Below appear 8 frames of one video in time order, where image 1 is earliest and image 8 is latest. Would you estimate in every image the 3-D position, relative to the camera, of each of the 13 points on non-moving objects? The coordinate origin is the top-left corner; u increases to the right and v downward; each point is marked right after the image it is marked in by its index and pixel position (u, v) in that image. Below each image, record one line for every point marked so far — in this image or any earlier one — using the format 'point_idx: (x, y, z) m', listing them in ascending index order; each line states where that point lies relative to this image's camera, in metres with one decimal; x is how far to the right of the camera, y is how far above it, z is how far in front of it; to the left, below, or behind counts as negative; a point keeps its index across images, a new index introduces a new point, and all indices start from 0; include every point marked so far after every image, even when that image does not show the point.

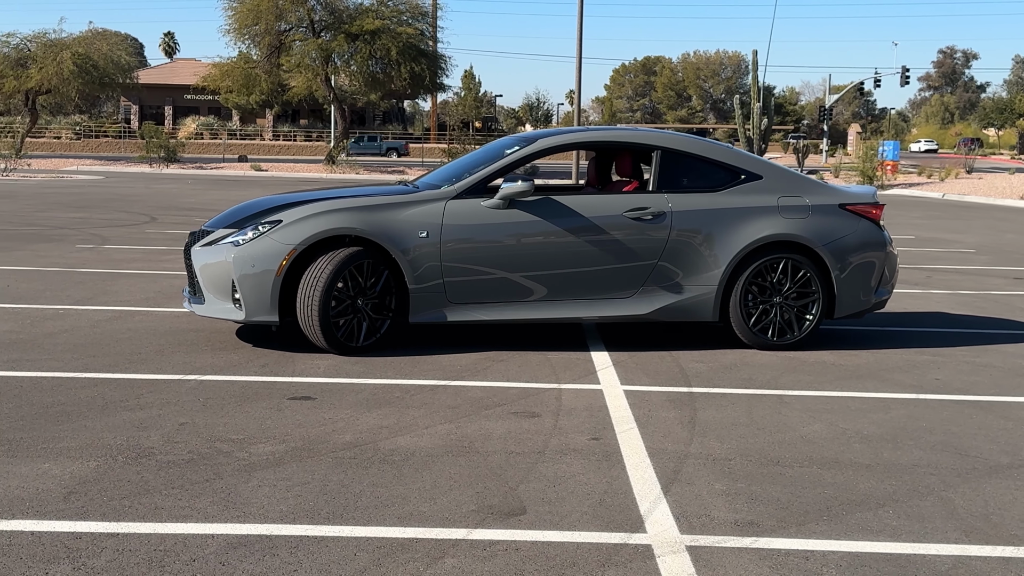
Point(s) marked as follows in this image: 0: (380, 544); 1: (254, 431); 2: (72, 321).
0: (-0.3, -0.7, +3.4) m
1: (-0.9, -0.5, +4.9) m
2: (-2.6, -0.2, +7.8) m
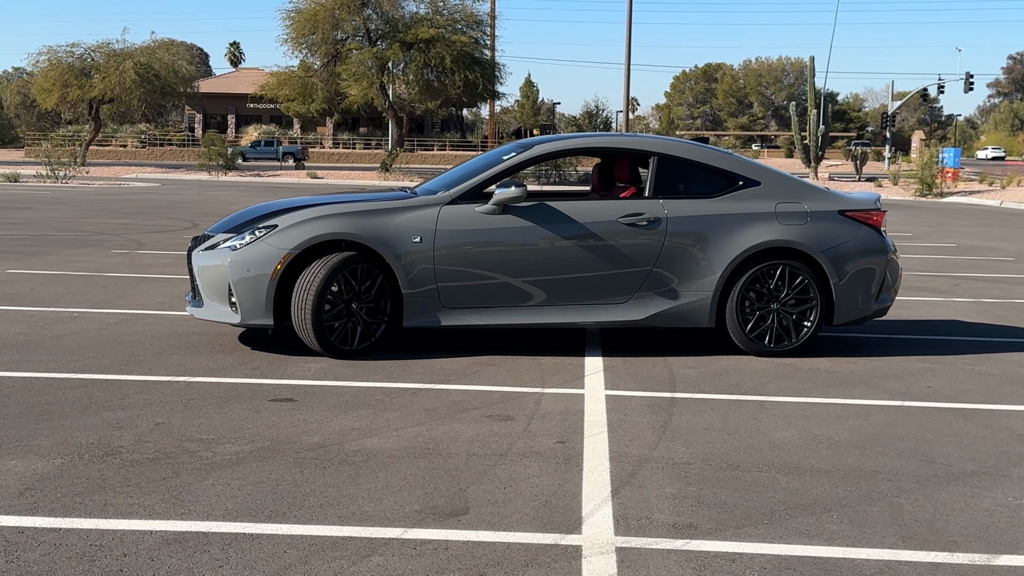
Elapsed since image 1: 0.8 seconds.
0: (-0.5, -0.7, +3.5) m
1: (-1.1, -0.5, +4.9) m
2: (-2.6, -0.2, +7.9) m
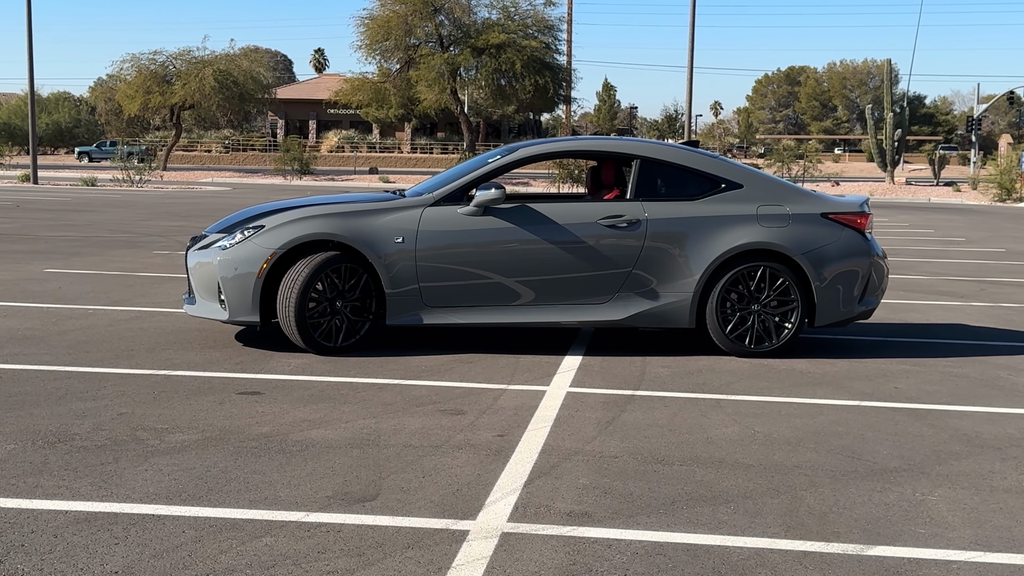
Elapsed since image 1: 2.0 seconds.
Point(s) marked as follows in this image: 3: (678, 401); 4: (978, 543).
0: (-0.8, -0.7, +3.7) m
1: (-1.3, -0.5, +5.2) m
2: (-2.6, -0.2, +8.2) m
3: (+0.7, -0.5, +5.9) m
4: (+1.3, -0.7, +3.7) m
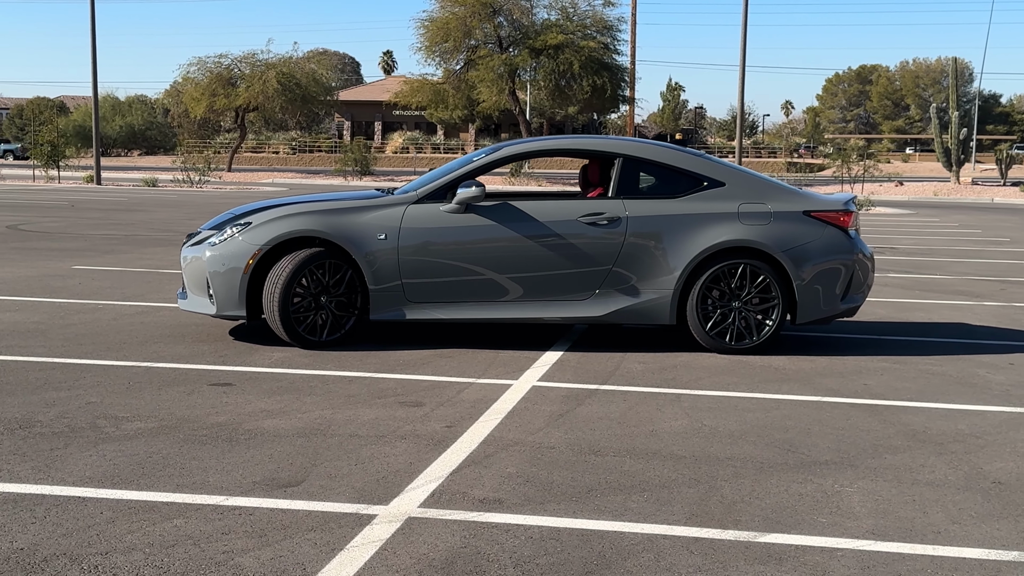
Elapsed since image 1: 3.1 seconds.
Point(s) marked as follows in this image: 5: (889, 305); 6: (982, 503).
0: (-1.1, -0.6, +3.9) m
1: (-1.5, -0.5, +5.4) m
2: (-2.6, -0.2, +8.5) m
3: (+0.6, -0.5, +6.0) m
4: (+1.0, -0.7, +3.8) m
5: (+2.9, -0.1, +10.2) m
6: (+1.5, -0.7, +4.2) m
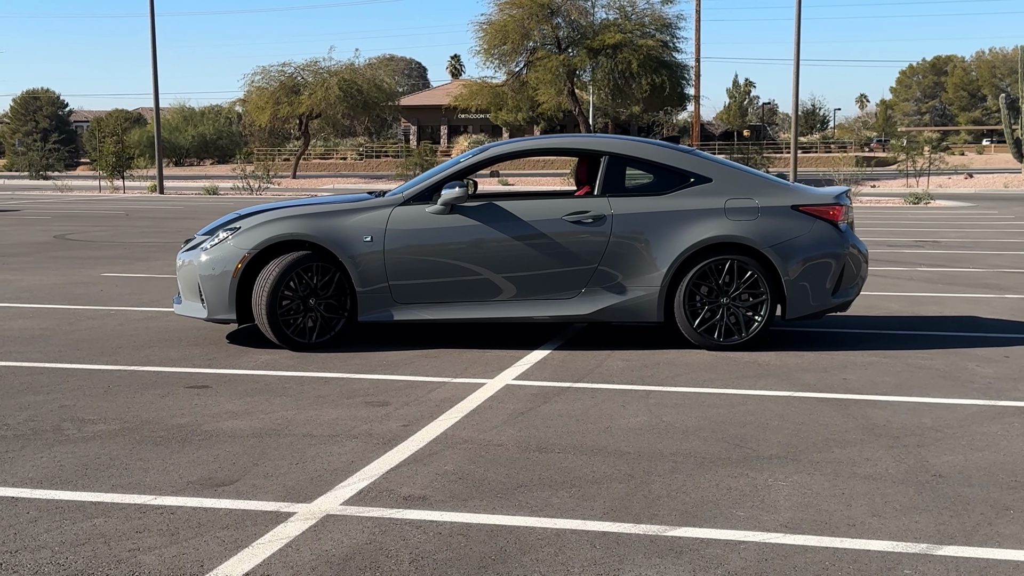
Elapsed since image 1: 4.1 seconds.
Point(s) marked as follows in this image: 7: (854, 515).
0: (-1.3, -0.6, +4.0) m
1: (-1.7, -0.5, +5.5) m
2: (-2.6, -0.2, +8.7) m
3: (+0.4, -0.5, +6.0) m
4: (+0.8, -0.7, +3.8) m
5: (+3.0, -0.1, +10.1) m
6: (+1.2, -0.6, +4.1) m
7: (+1.0, -0.7, +3.9) m
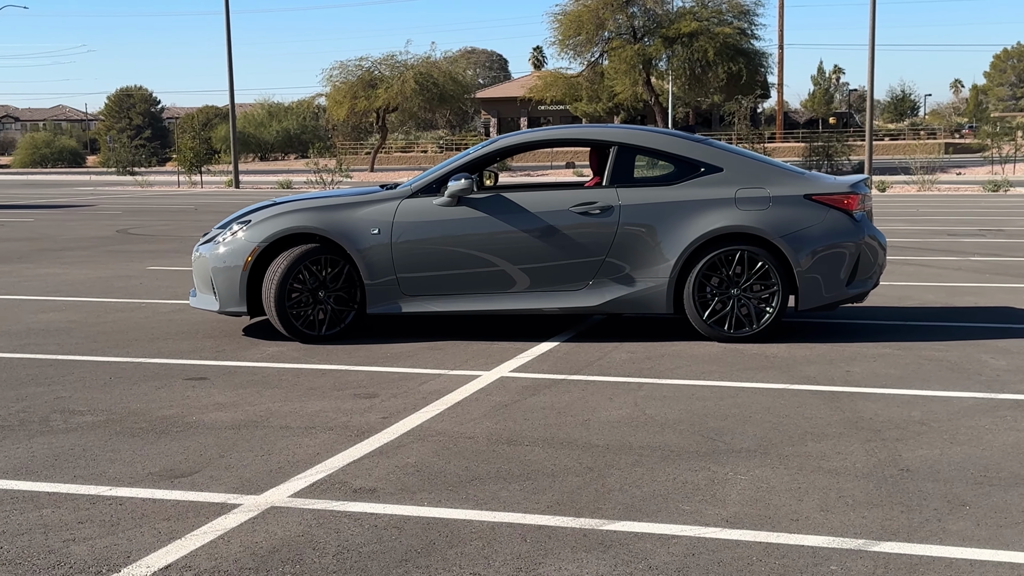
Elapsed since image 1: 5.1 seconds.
0: (-1.5, -0.6, +4.0) m
1: (-1.7, -0.5, +5.6) m
2: (-2.5, -0.2, +8.8) m
3: (+0.4, -0.4, +5.9) m
4: (+0.6, -0.7, +3.7) m
5: (+3.2, 0.0, +9.9) m
6: (+1.1, -0.6, +4.0) m
7: (+0.8, -0.6, +3.8) m
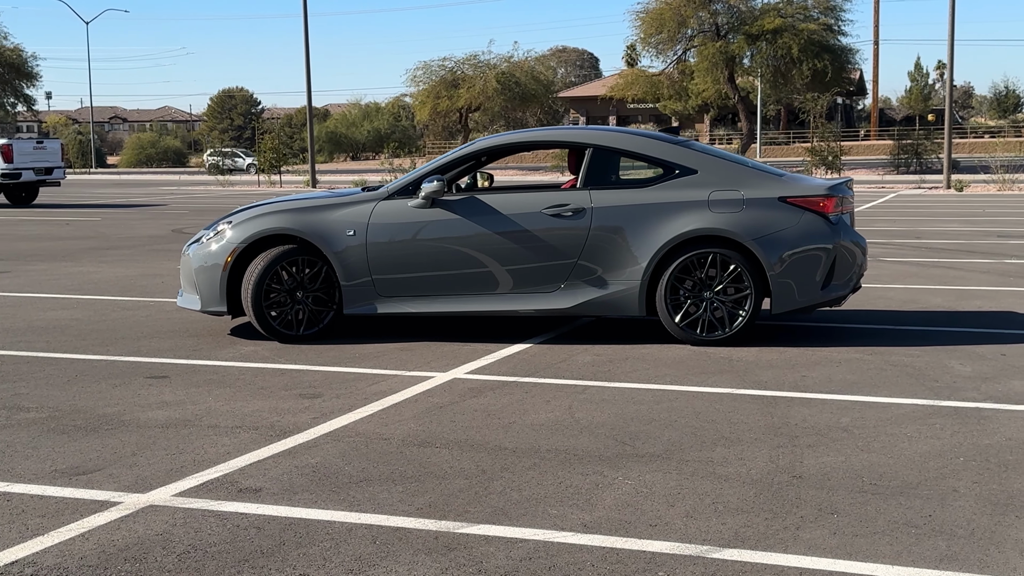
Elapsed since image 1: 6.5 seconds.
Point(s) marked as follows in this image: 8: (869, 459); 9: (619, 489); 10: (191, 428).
0: (-1.9, -0.6, +4.2) m
1: (-2.0, -0.5, +5.7) m
2: (-2.6, -0.2, +9.0) m
3: (+0.1, -0.4, +5.9) m
4: (+0.2, -0.7, +3.7) m
5: (+3.2, 0.0, +9.7) m
6: (+0.7, -0.6, +4.0) m
7: (+0.4, -0.7, +3.8) m
8: (+1.2, -0.6, +4.5) m
9: (+0.3, -0.6, +4.1) m
10: (-1.2, -0.5, +5.1) m
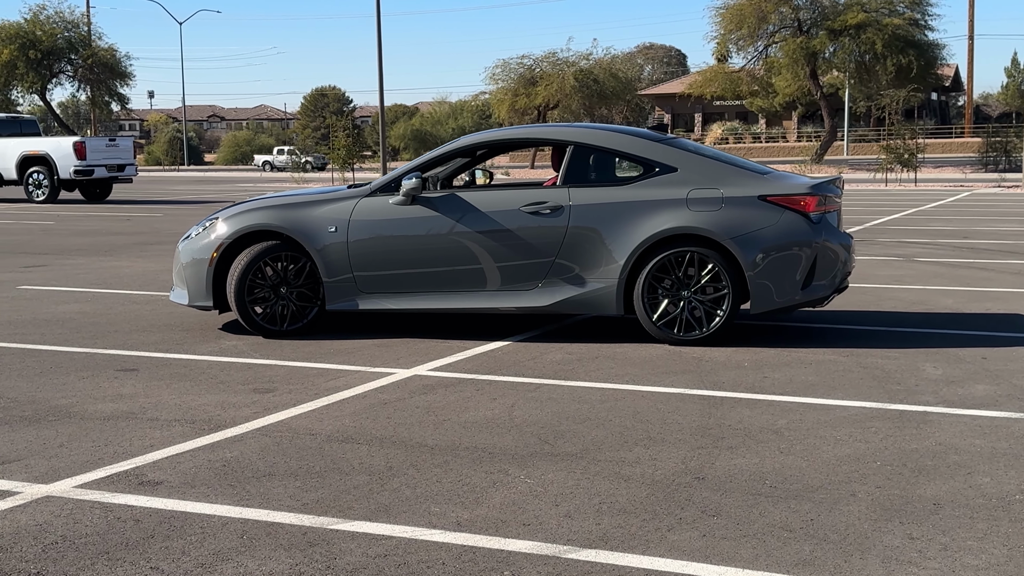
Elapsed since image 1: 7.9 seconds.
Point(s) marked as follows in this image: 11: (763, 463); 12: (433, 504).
0: (-2.2, -0.6, +4.3) m
1: (-2.2, -0.5, +5.8) m
2: (-2.6, -0.1, +9.2) m
3: (-0.1, -0.4, +5.9) m
4: (-0.1, -0.7, +3.7) m
5: (+3.3, 0.0, +9.4) m
6: (+0.4, -0.6, +4.0) m
7: (+0.1, -0.6, +3.8) m
8: (+0.9, -0.6, +4.4) m
9: (0.0, -0.6, +4.1) m
10: (-1.5, -0.5, +5.2) m
11: (+0.8, -0.6, +4.4) m
12: (-0.2, -0.6, +3.9) m
